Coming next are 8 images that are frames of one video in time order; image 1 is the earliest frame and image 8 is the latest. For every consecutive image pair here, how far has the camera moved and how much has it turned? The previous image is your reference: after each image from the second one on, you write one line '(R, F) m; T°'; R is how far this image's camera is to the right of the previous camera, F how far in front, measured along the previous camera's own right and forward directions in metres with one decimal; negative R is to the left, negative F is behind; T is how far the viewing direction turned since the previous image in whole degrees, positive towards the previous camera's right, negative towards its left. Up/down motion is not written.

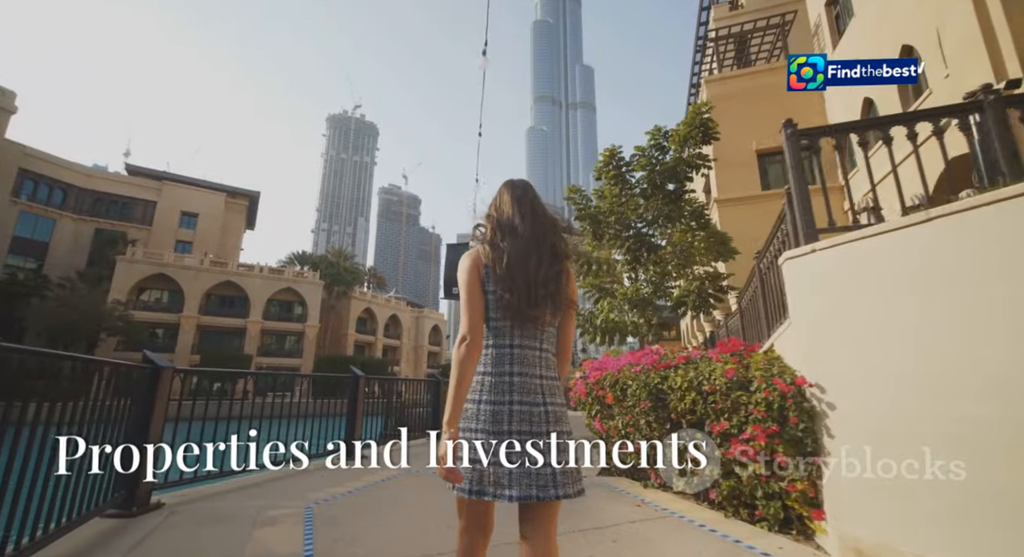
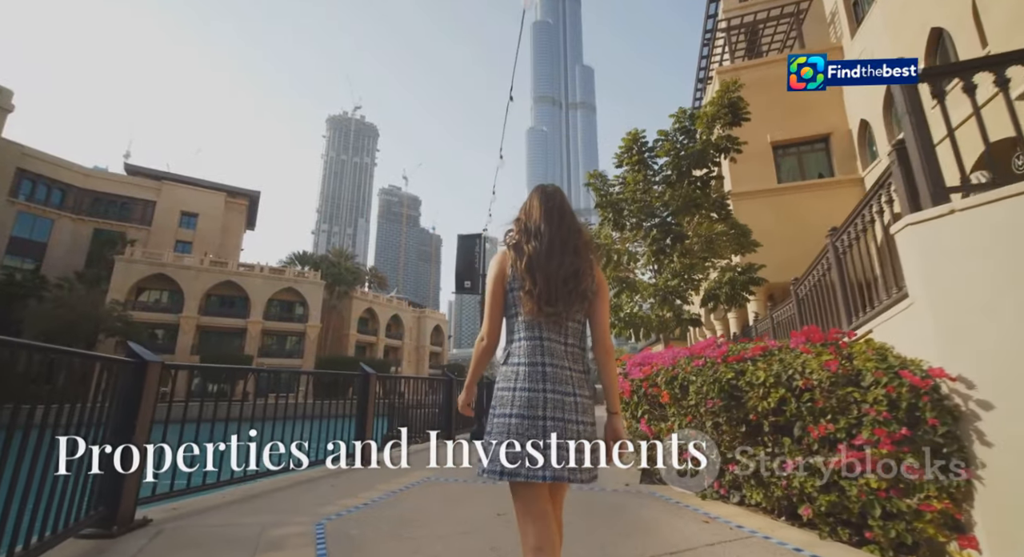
(-0.3, +0.5) m; 0°
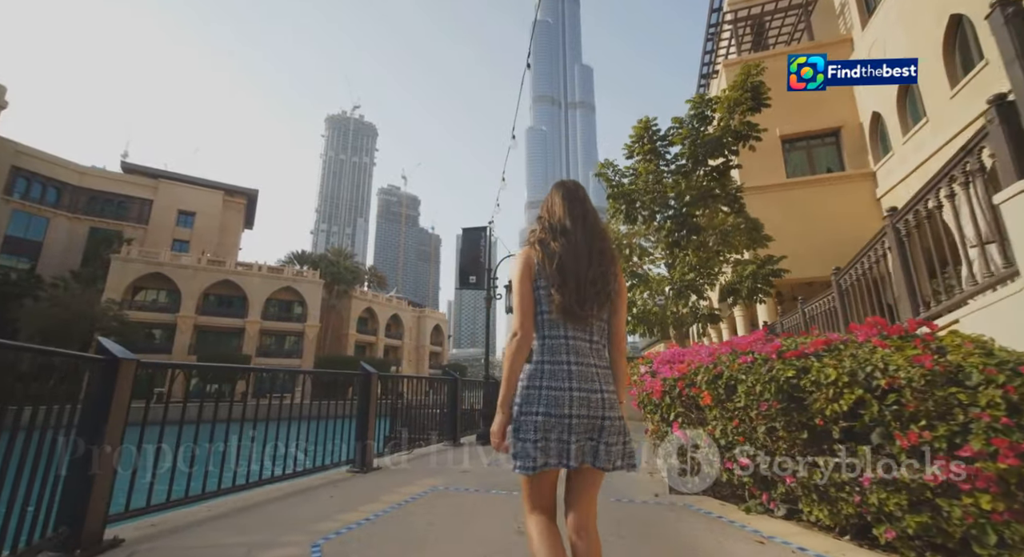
(-0.1, +0.4) m; 0°
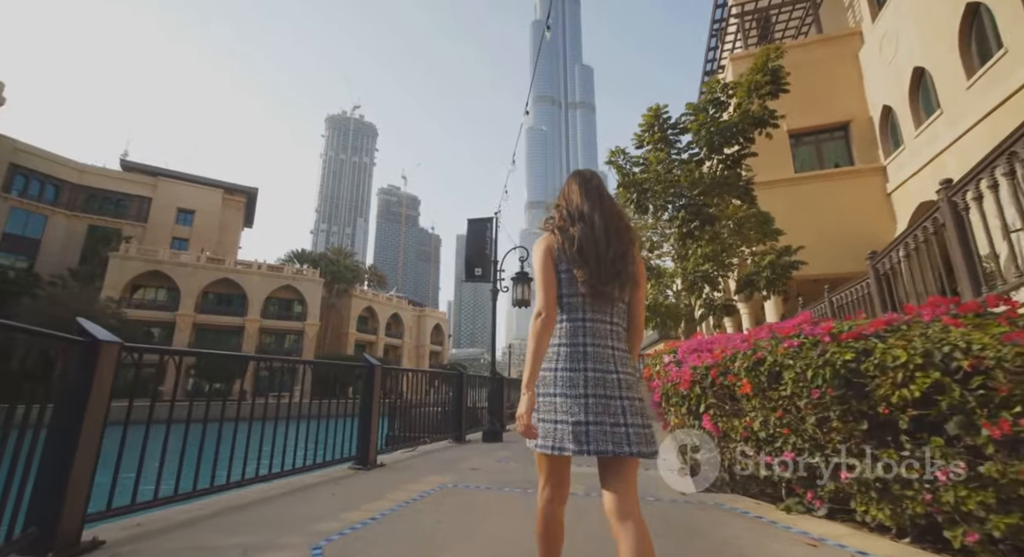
(-0.1, +0.3) m; 0°
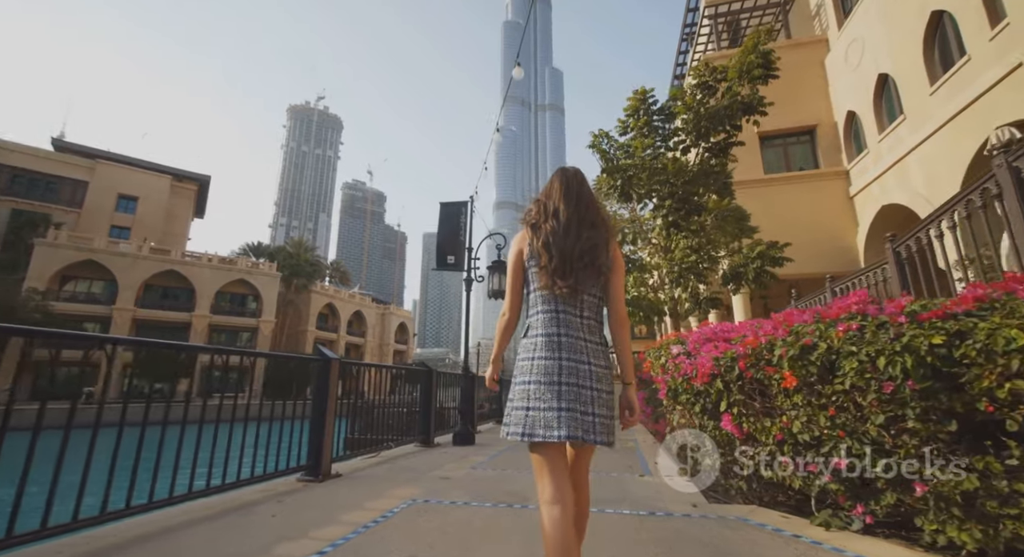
(-0.1, +0.6) m; +4°
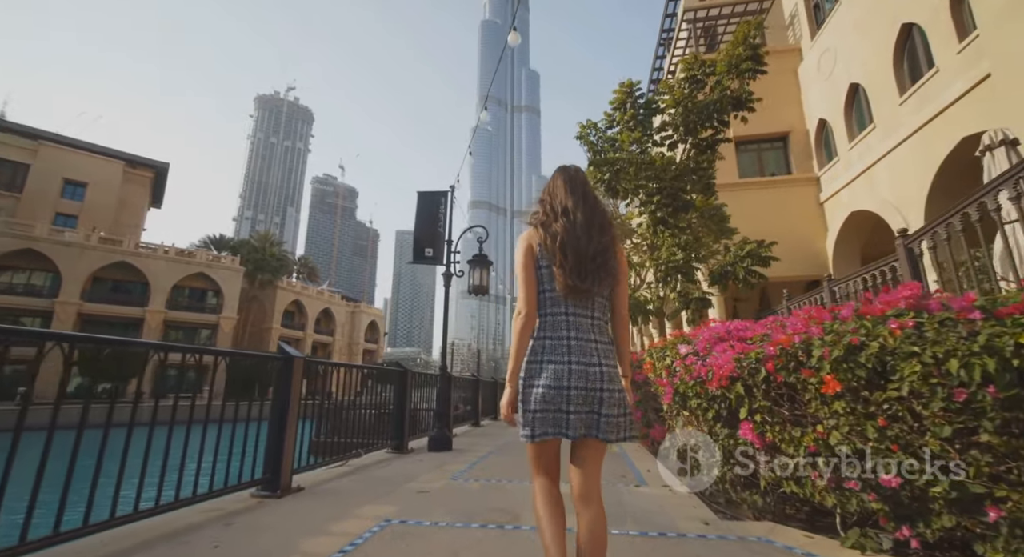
(-0.1, +0.4) m; +3°
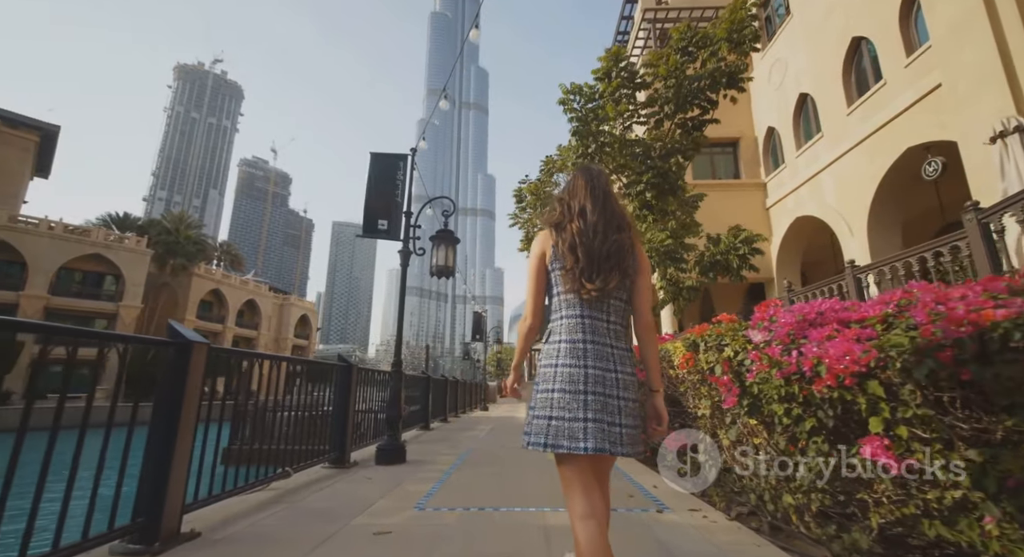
(-0.4, +1.0) m; +8°
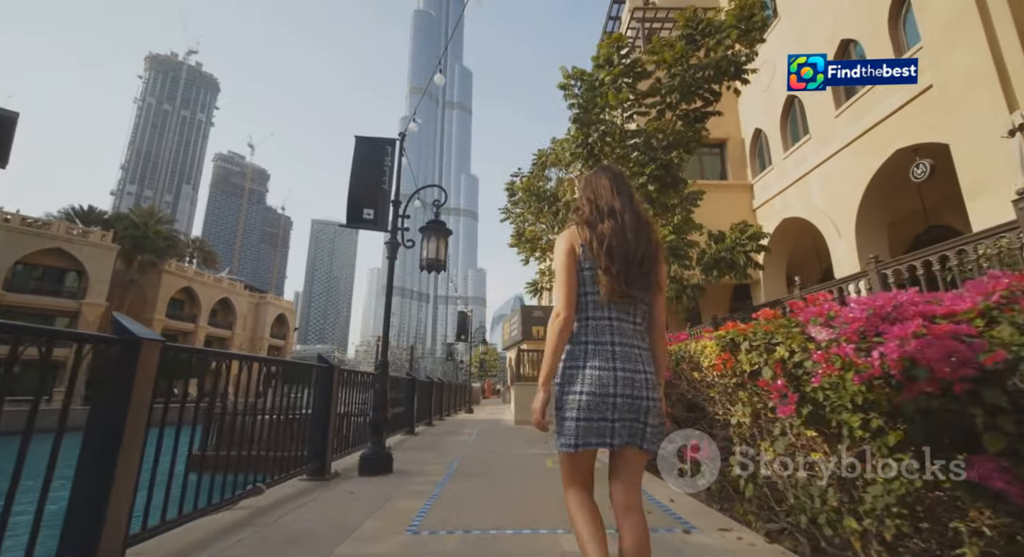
(-0.2, +0.4) m; +2°
